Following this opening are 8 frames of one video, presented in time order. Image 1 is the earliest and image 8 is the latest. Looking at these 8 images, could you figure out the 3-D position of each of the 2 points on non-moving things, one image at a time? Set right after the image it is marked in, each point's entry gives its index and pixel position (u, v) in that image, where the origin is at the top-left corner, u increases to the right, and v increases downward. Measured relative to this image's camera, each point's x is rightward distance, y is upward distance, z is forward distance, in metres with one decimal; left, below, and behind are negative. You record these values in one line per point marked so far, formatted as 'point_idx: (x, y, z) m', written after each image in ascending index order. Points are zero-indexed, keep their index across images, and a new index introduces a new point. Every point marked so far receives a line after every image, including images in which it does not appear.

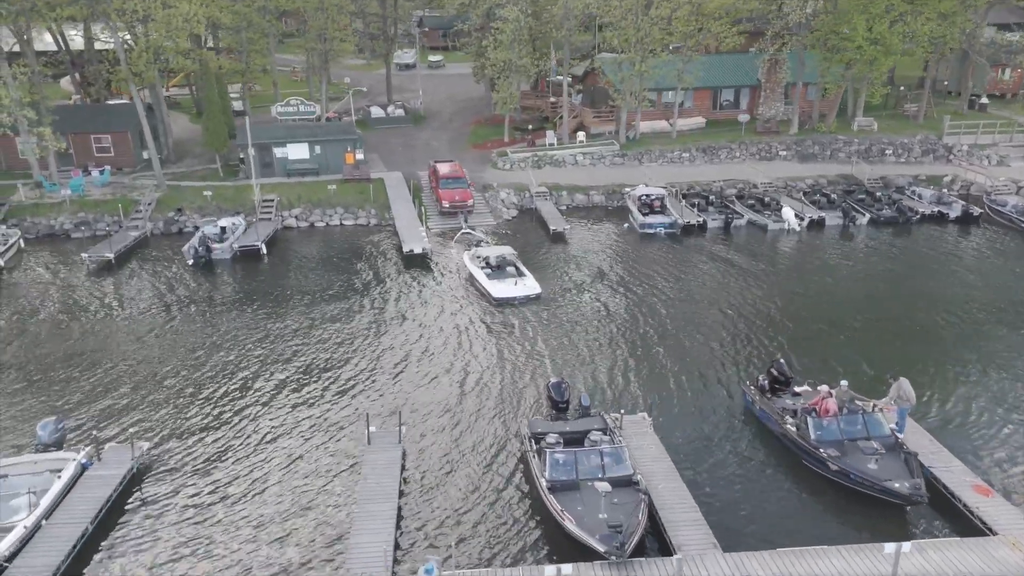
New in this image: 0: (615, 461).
0: (+2.8, -4.5, +18.9) m
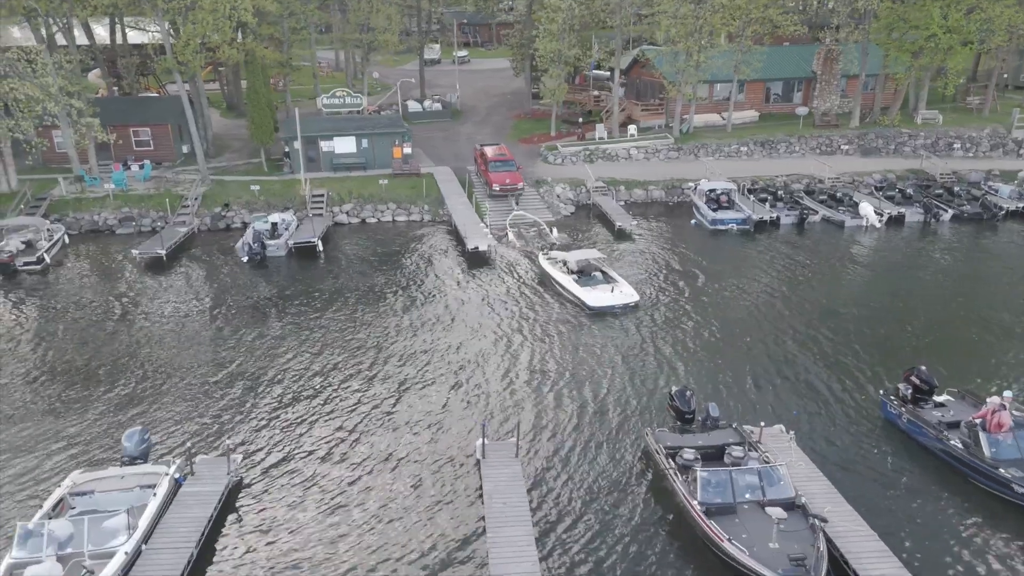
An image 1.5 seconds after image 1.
0: (+6.1, -4.5, +17.0) m
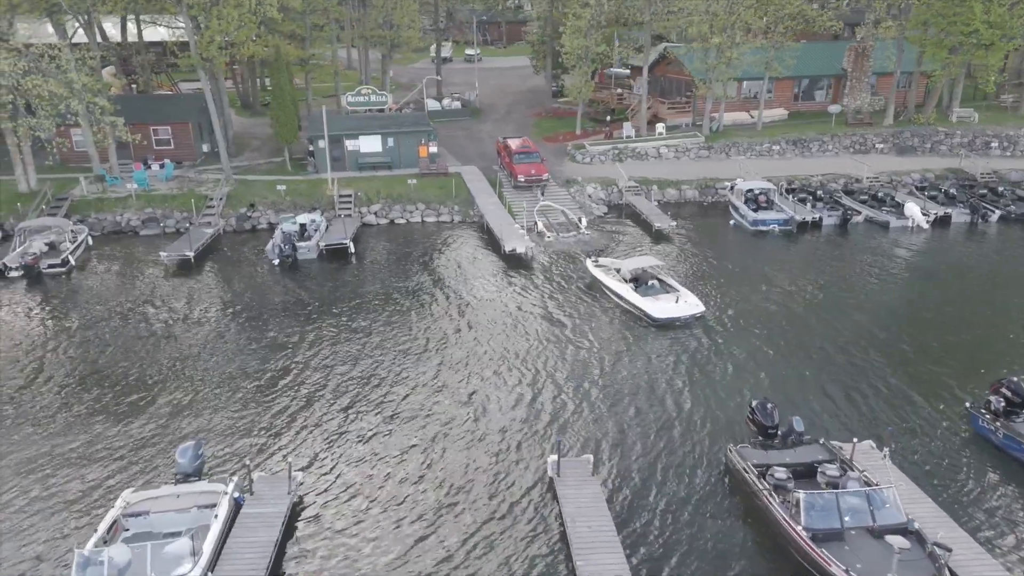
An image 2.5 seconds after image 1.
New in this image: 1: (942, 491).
0: (+8.0, -4.7, +15.8) m
1: (+11.5, -5.4, +19.4) m
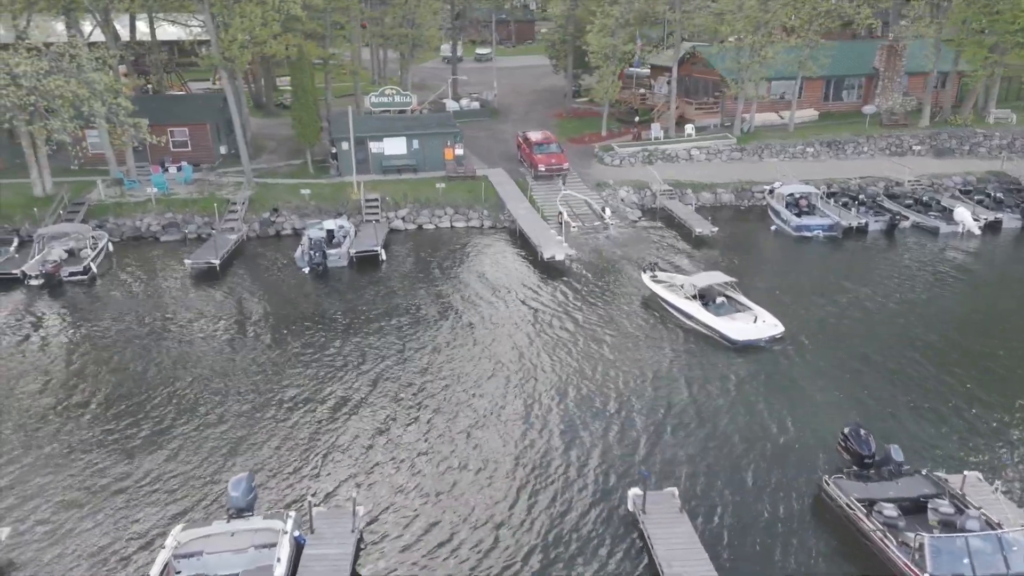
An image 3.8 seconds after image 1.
0: (+9.9, -5.2, +14.4) m
1: (+13.3, -5.8, +18.0) m
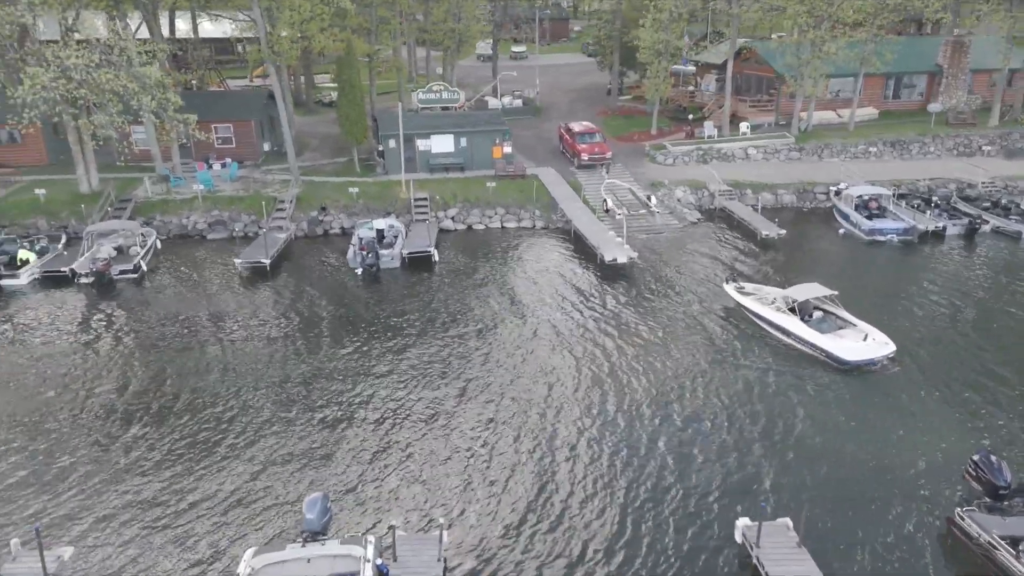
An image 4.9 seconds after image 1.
0: (+11.8, -5.5, +12.6) m
1: (+15.4, -6.1, +16.1) m
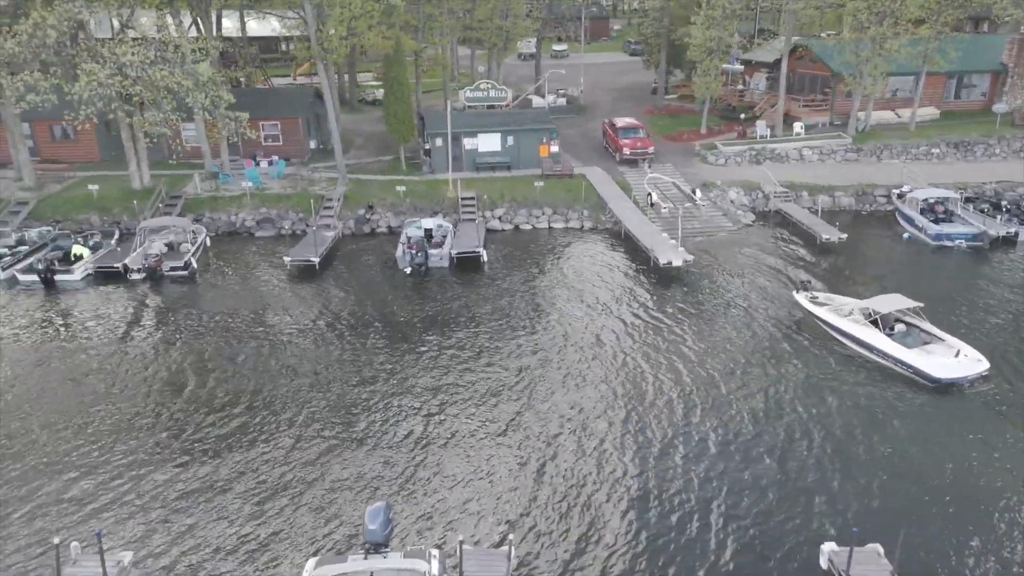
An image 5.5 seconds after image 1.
0: (+13.1, -5.7, +11.4) m
1: (+16.8, -6.5, +14.7) m
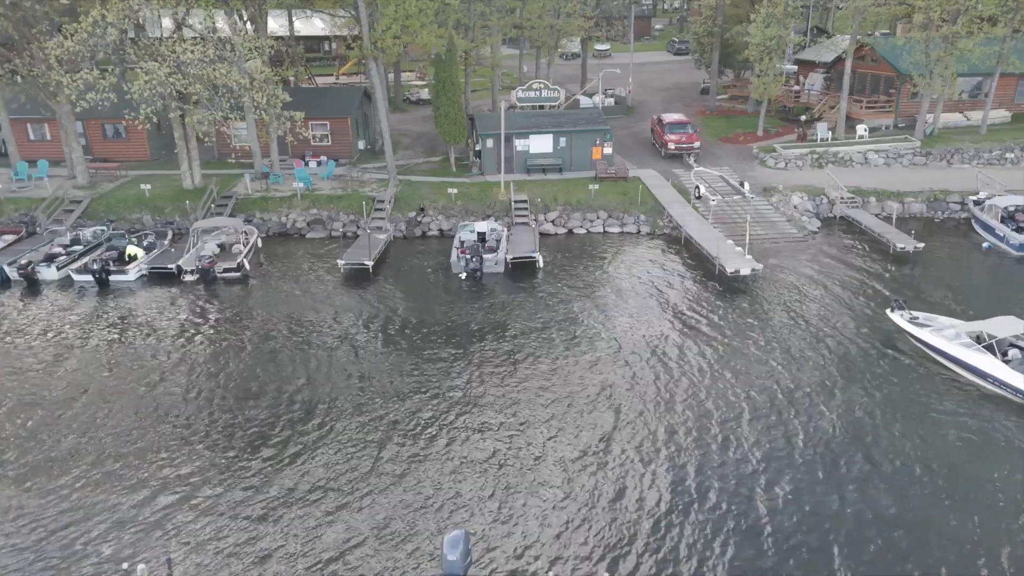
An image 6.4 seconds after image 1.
0: (+14.6, -6.2, +9.8) m
1: (+18.5, -7.0, +12.9) m
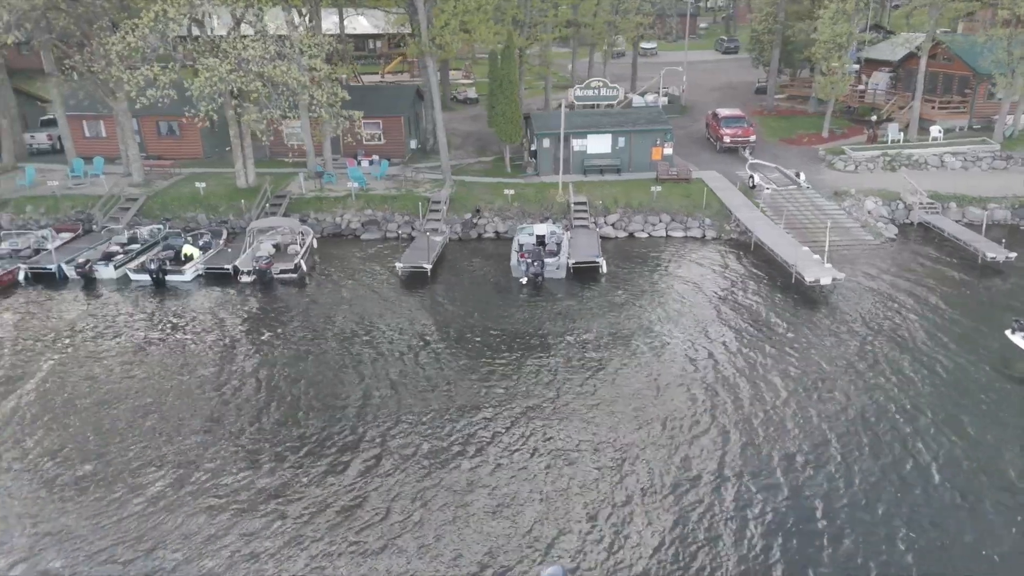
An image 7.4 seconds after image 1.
0: (+16.2, -6.7, +7.9) m
1: (+20.2, -7.6, +10.8) m
